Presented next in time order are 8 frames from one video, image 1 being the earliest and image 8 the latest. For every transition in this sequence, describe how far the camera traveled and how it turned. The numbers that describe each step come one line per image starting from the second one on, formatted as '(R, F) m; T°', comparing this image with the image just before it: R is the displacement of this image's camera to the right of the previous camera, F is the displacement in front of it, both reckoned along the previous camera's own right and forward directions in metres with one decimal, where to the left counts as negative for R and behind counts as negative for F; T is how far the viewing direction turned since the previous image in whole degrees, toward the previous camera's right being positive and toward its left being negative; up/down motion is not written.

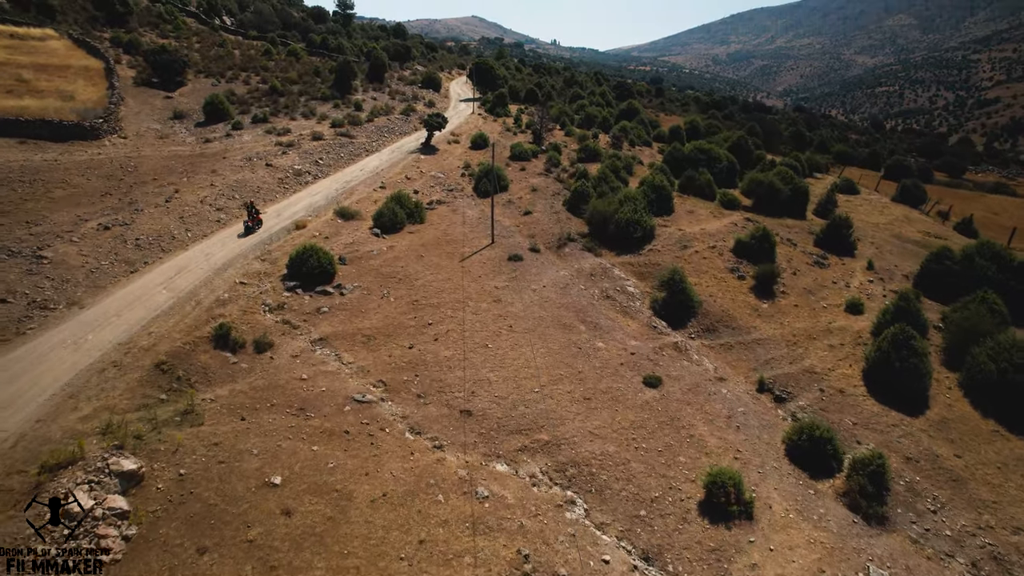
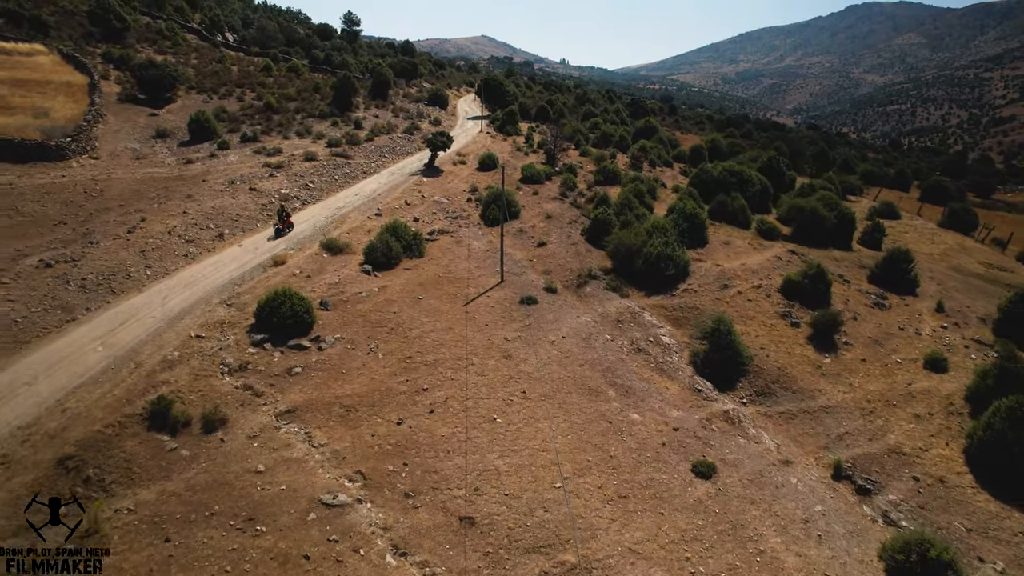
(-0.2, +4.0) m; -1°
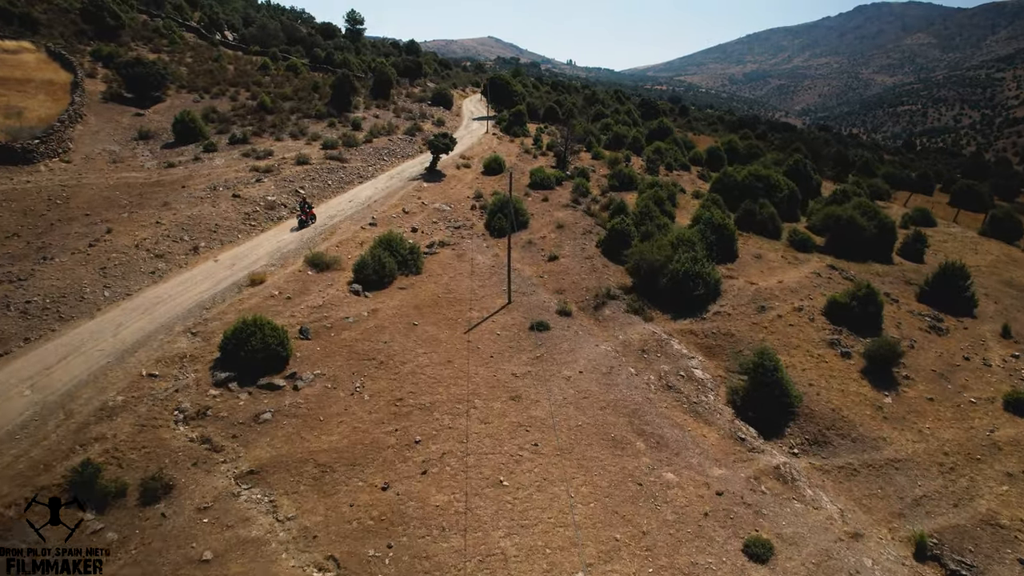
(-0.1, +2.9) m; -1°
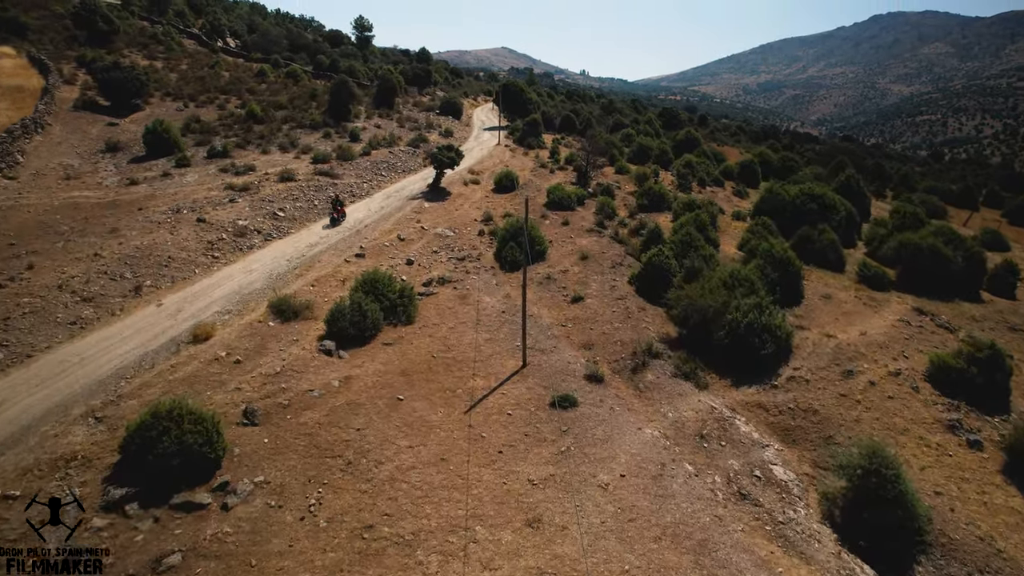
(-0.1, +4.8) m; -1°
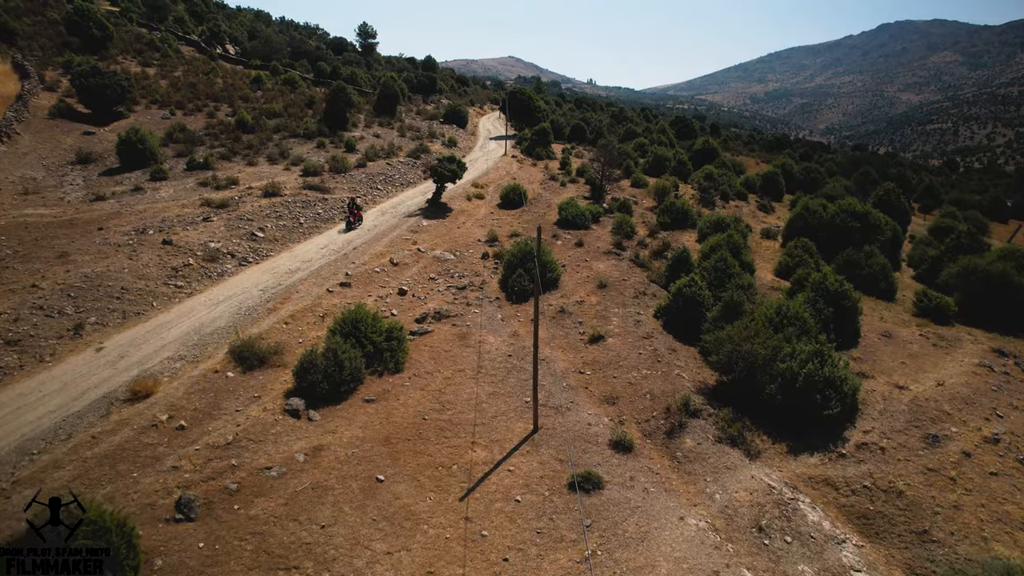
(0.0, +3.1) m; -1°
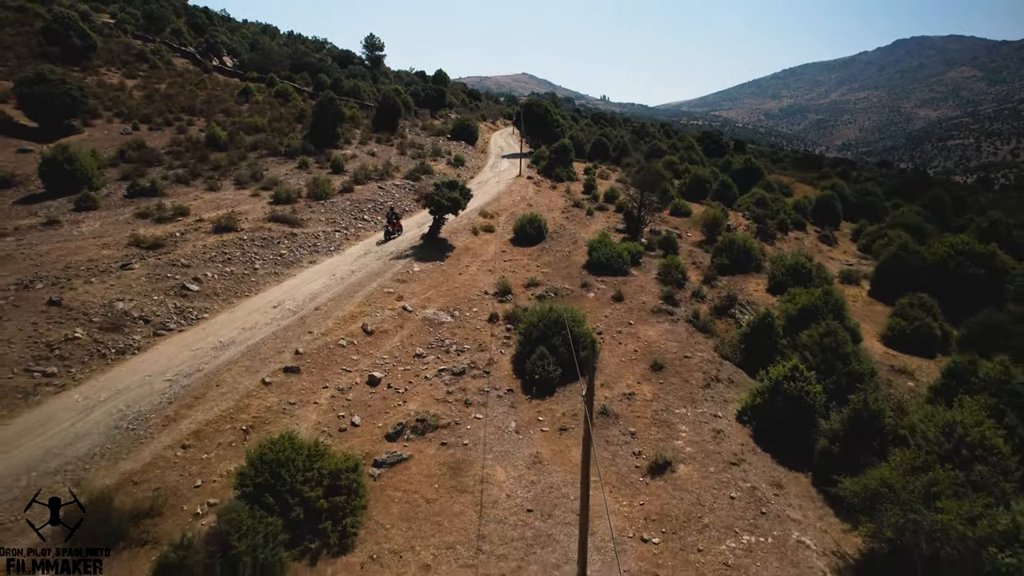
(-0.2, +6.3) m; -1°
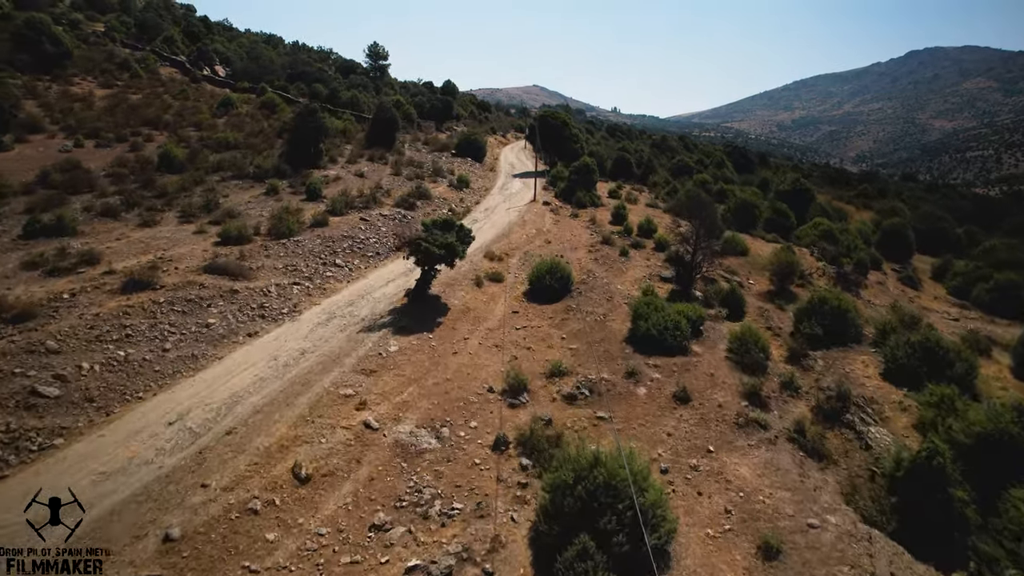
(-0.1, +6.2) m; -1°
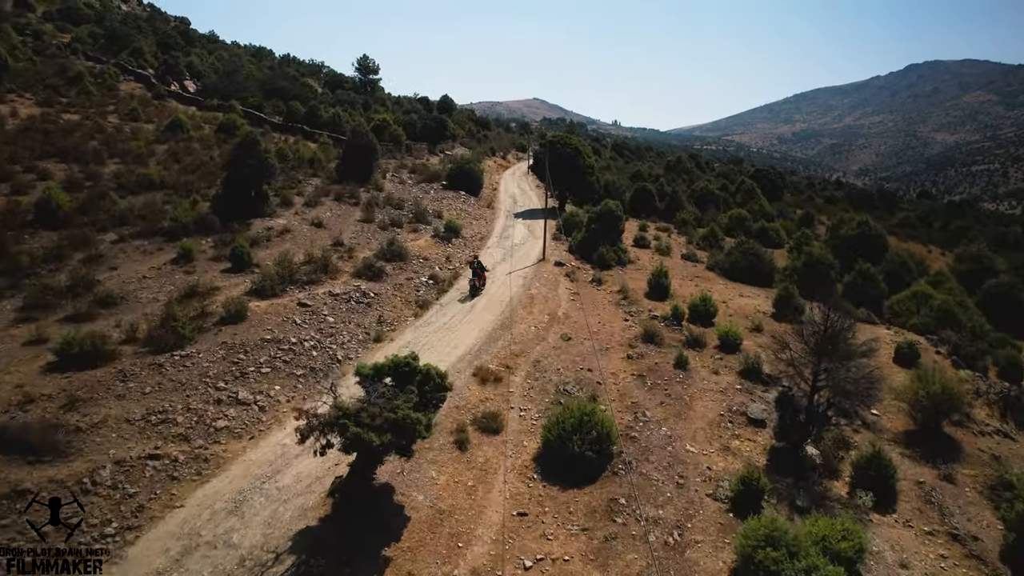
(-0.1, +7.8) m; 0°
